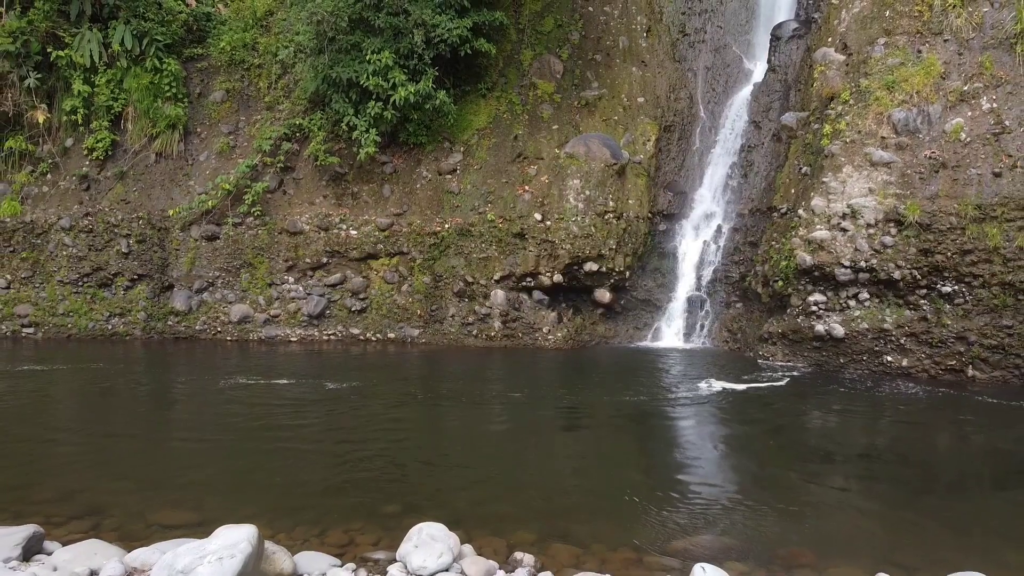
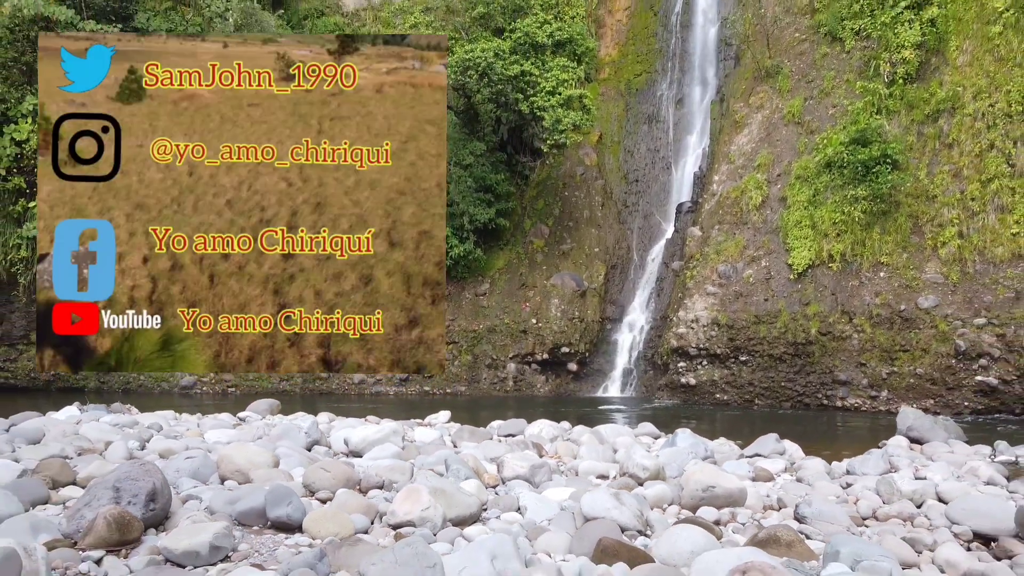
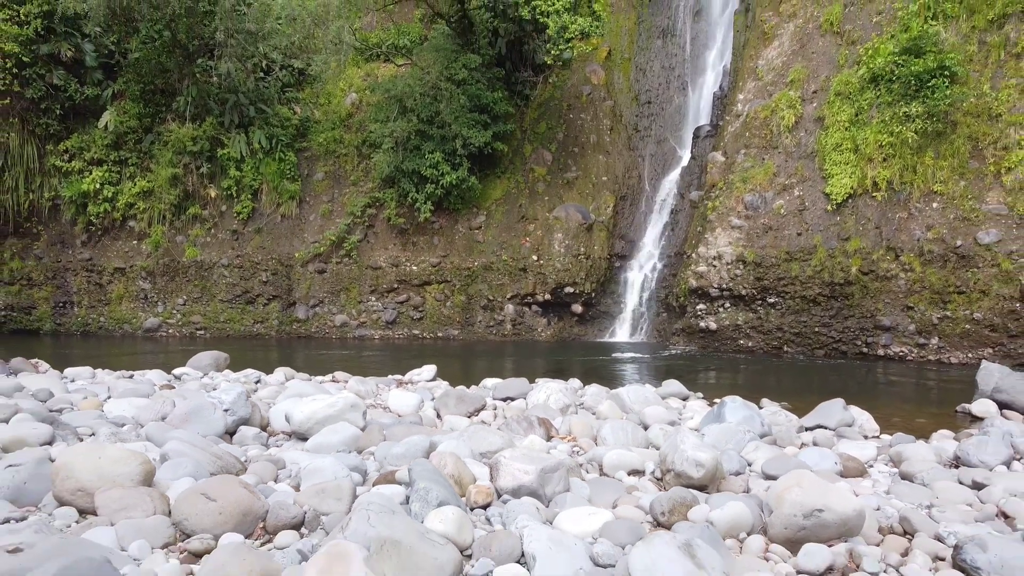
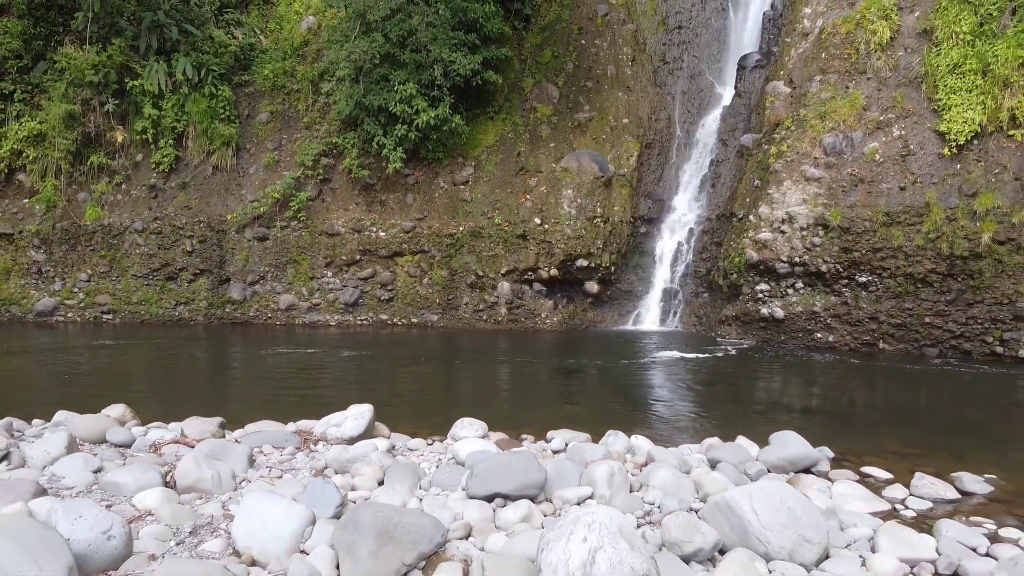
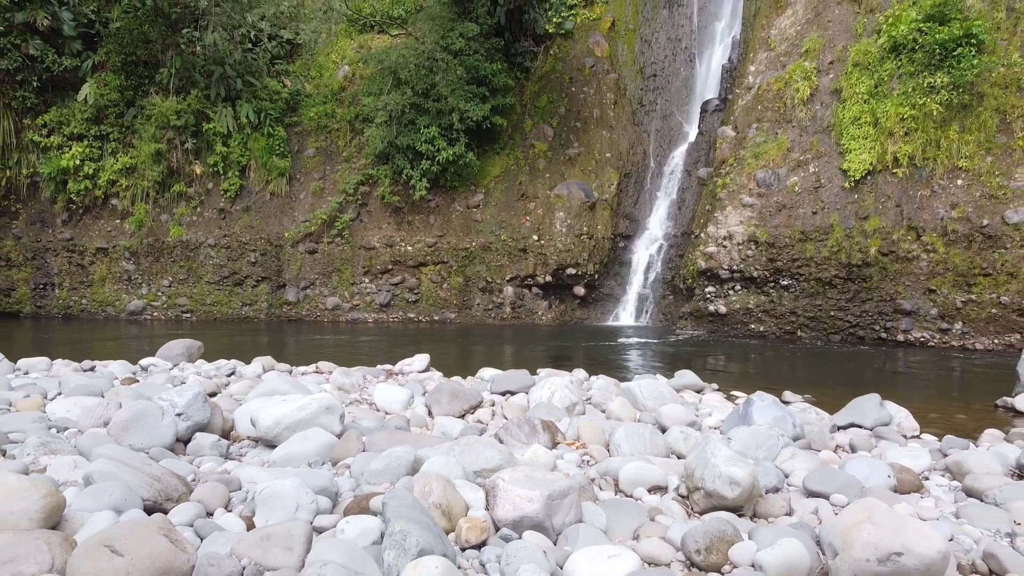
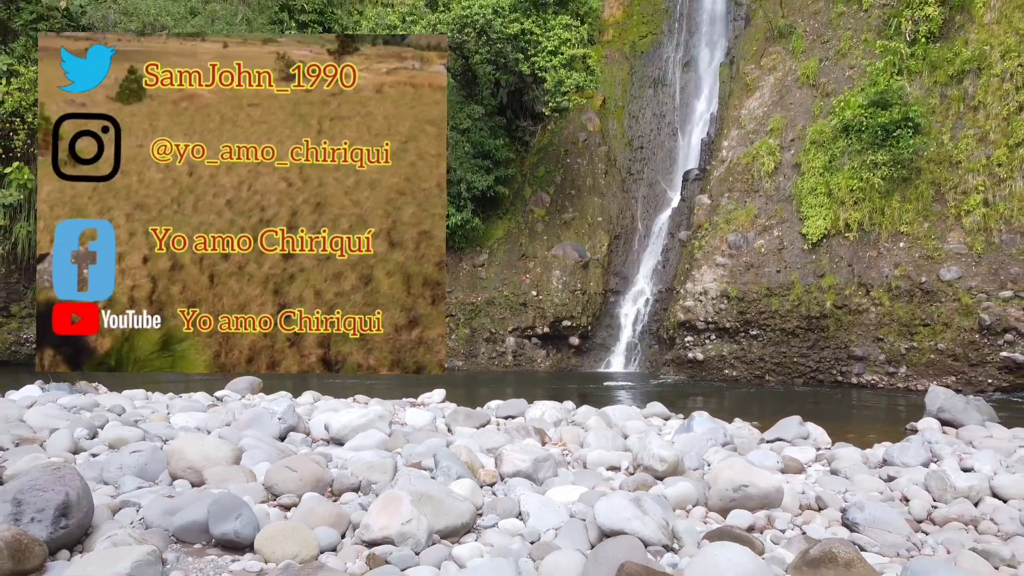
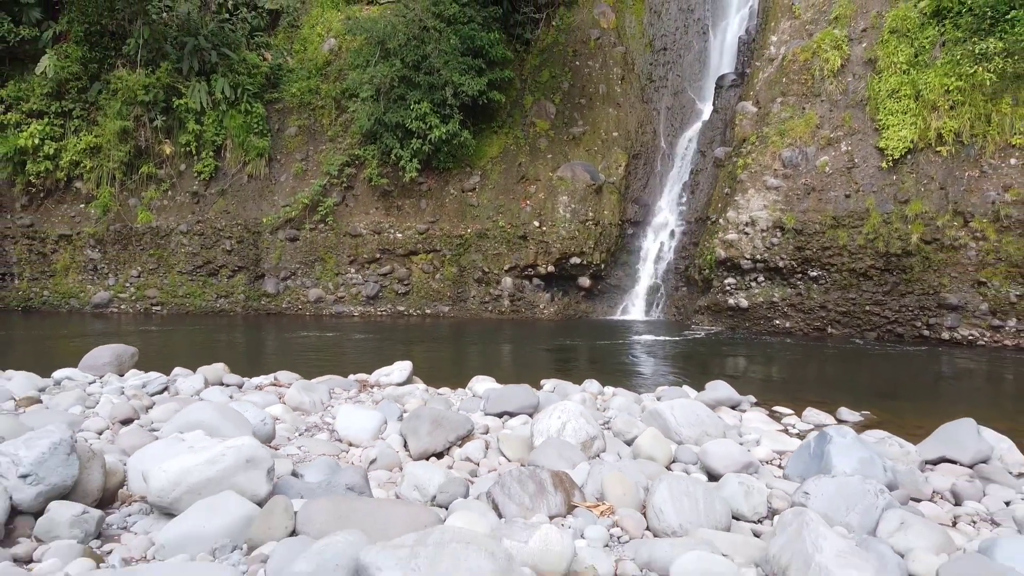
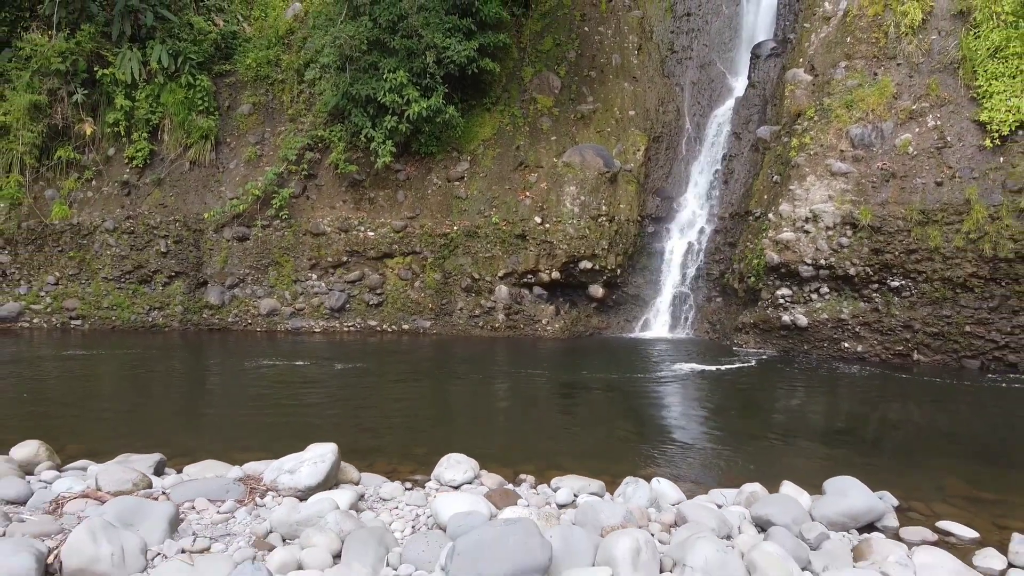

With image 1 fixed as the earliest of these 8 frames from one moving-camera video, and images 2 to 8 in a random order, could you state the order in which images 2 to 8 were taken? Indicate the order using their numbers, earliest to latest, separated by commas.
8, 4, 7, 5, 3, 6, 2
